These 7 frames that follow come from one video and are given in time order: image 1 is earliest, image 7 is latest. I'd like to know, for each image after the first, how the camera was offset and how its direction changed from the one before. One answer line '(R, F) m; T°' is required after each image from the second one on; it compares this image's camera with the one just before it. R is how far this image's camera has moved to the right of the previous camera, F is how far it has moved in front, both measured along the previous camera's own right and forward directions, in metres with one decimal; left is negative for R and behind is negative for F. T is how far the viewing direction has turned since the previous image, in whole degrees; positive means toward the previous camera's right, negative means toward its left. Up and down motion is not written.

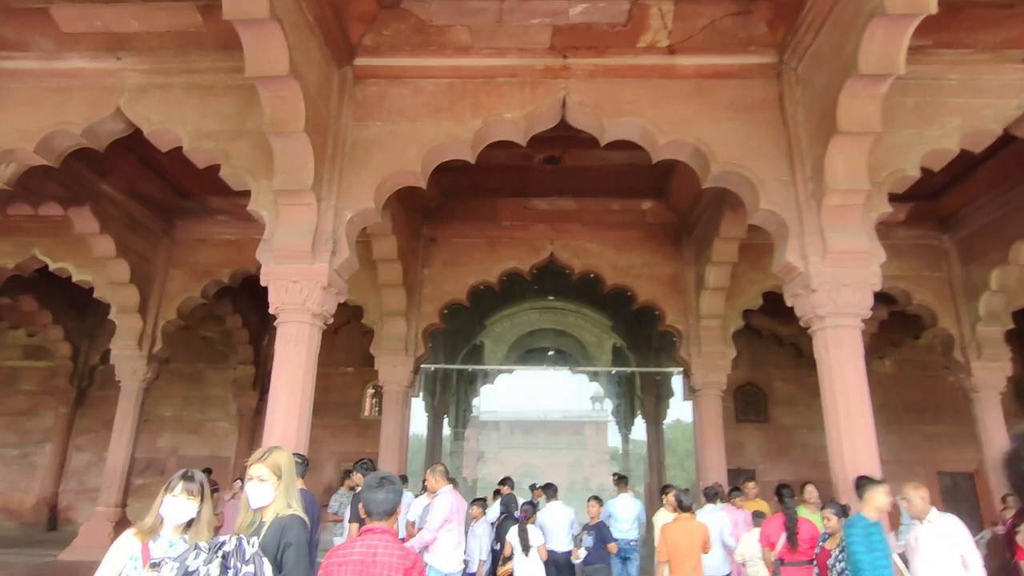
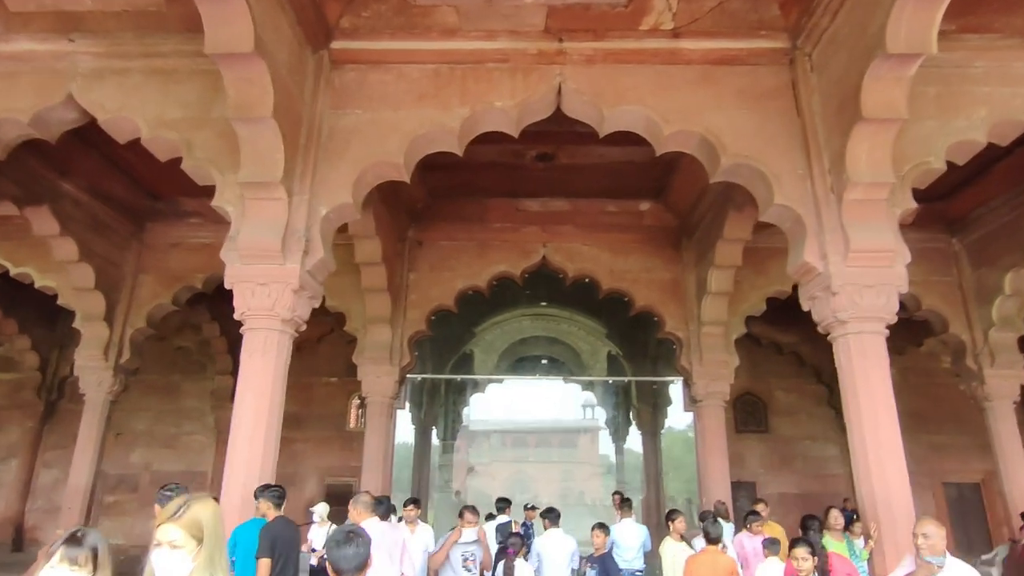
(0.0, +0.4) m; +1°
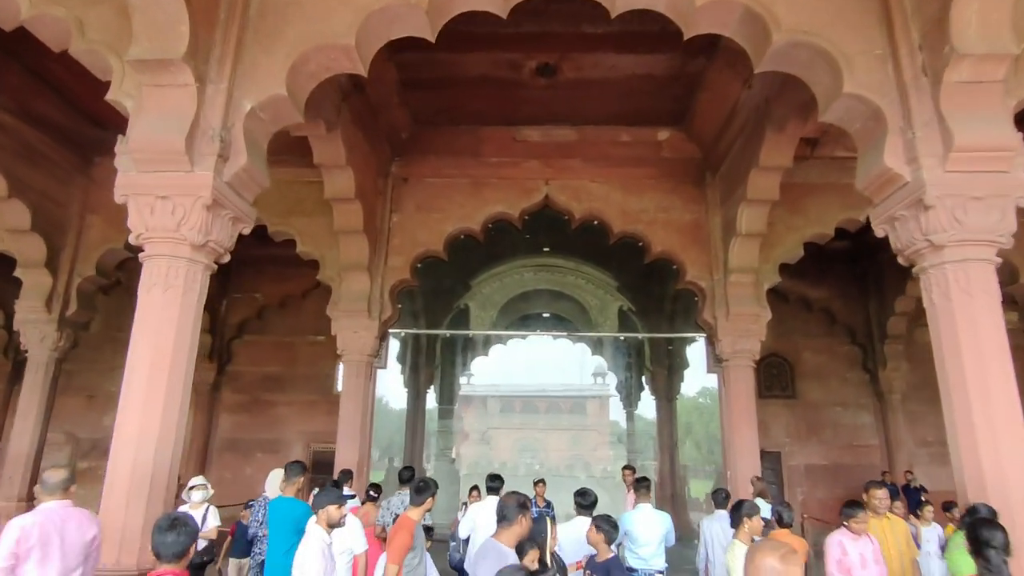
(+0.1, +0.9) m; -1°
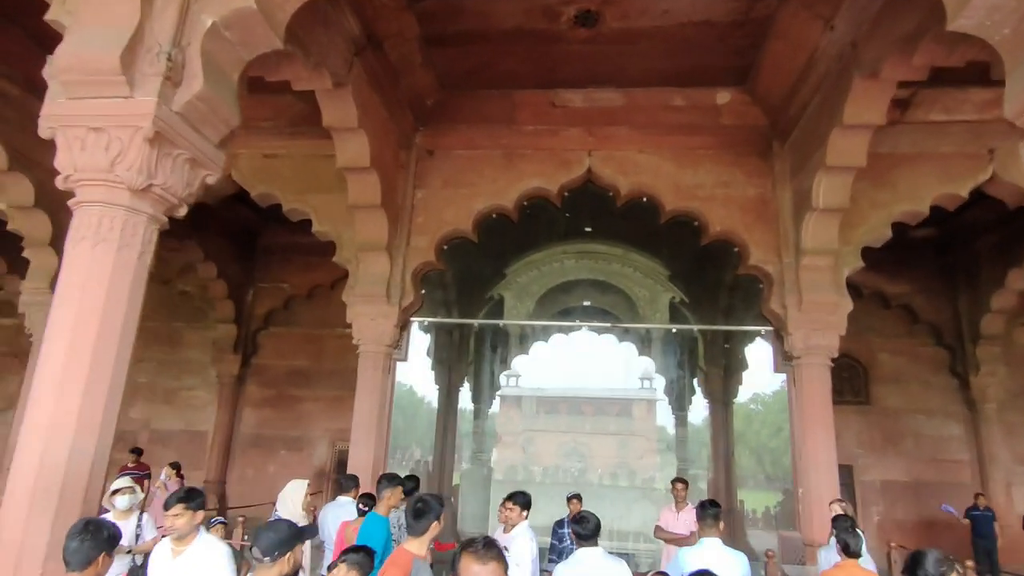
(+0.1, +0.7) m; -4°
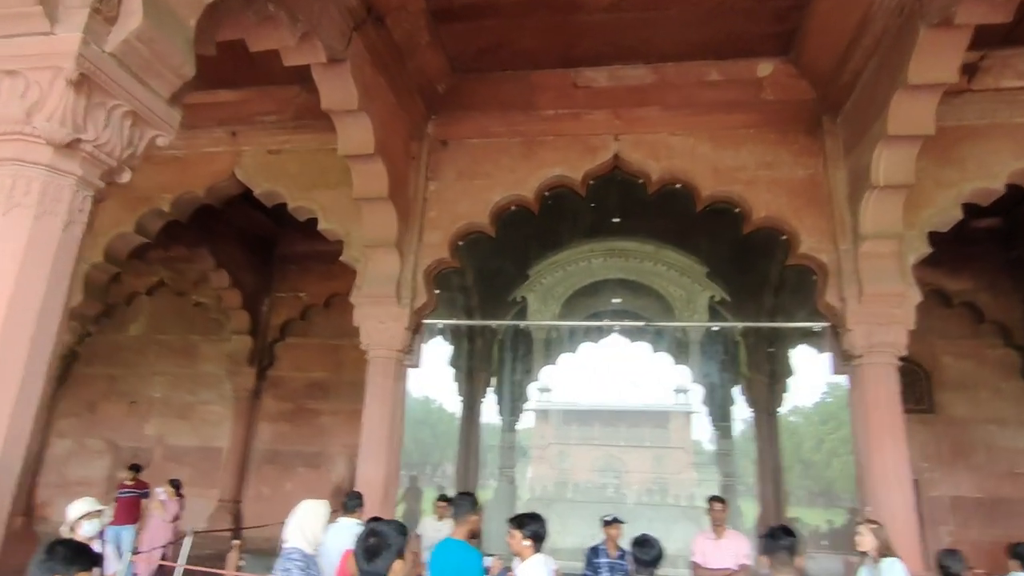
(+0.1, +0.5) m; -3°
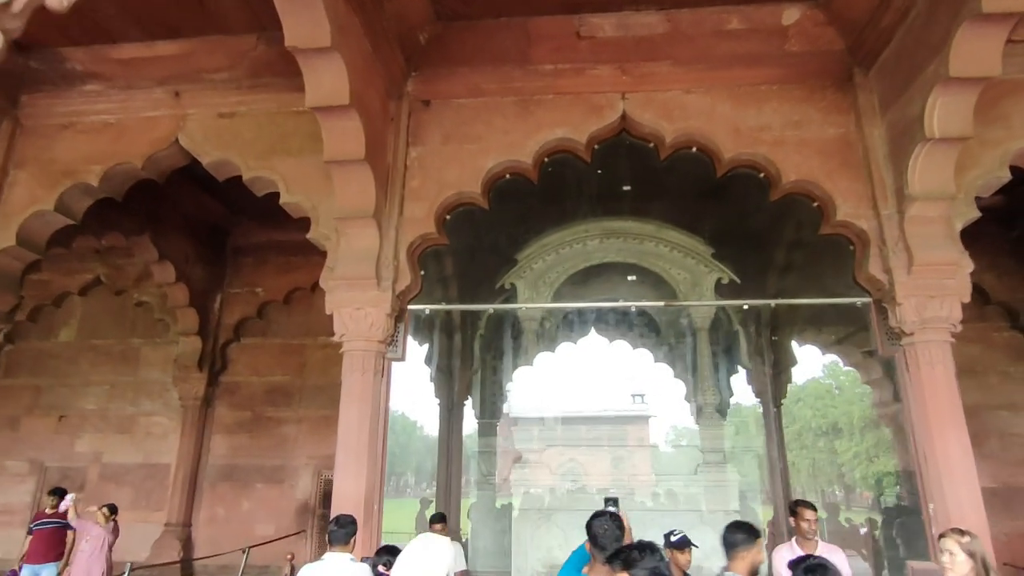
(-0.3, +0.7) m; +4°
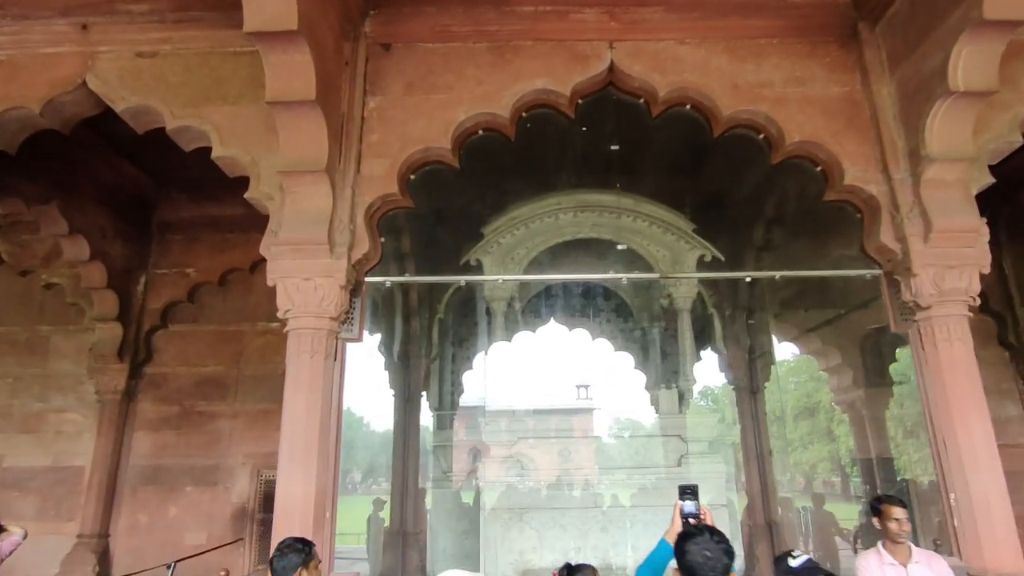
(-0.2, +0.5) m; +5°
